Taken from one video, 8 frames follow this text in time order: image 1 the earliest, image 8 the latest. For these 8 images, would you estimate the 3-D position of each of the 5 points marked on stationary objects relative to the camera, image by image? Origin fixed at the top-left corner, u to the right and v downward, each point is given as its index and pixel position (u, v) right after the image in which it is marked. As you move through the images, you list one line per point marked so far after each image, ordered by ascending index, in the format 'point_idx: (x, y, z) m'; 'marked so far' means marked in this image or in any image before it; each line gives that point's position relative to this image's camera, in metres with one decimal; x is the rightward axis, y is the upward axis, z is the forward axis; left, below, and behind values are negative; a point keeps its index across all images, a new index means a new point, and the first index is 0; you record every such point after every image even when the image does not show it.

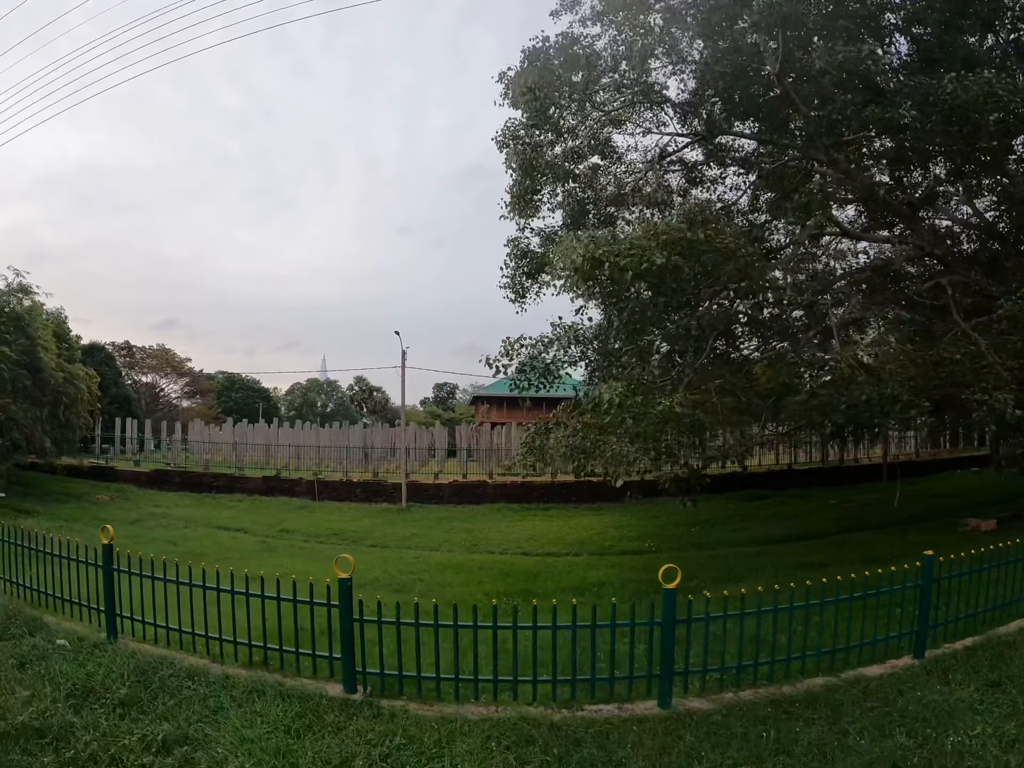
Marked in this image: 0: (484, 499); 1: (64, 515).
0: (-0.4, -1.9, +11.4) m
1: (-7.1, -2.2, +10.6) m
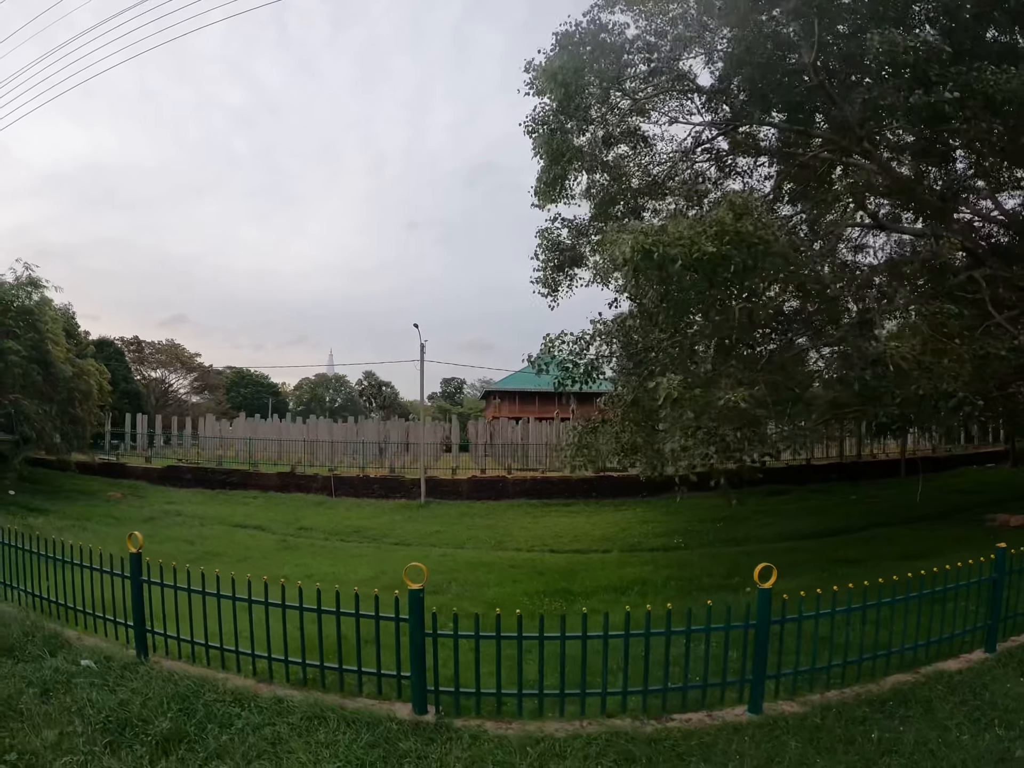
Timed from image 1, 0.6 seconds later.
0: (-0.1, -1.8, +11.2) m
1: (-6.8, -2.1, +10.4) m
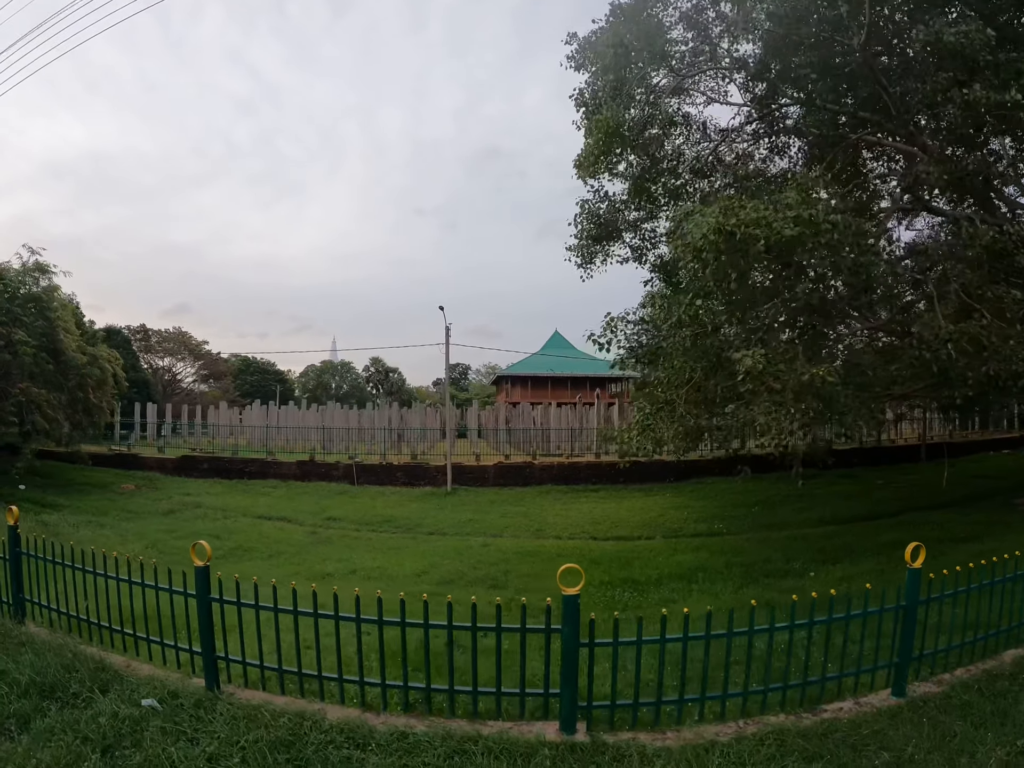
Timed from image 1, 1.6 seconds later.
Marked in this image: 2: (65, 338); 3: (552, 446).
0: (+0.3, -1.6, +11.1) m
1: (-6.3, -1.9, +10.1) m
2: (-7.7, +0.8, +11.7) m
3: (+0.8, -1.2, +12.8) m
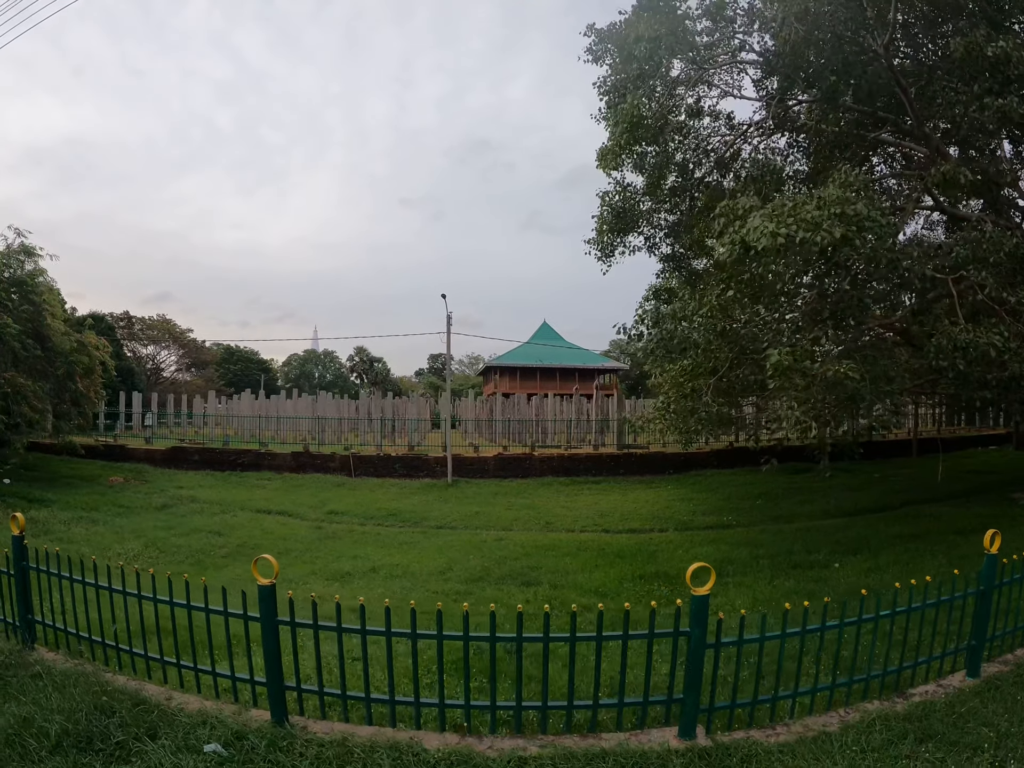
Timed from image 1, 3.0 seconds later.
0: (+0.3, -1.5, +11.0) m
1: (-6.3, -1.8, +9.8) m
2: (-7.7, +1.0, +11.2) m
3: (+0.7, -1.0, +12.8) m
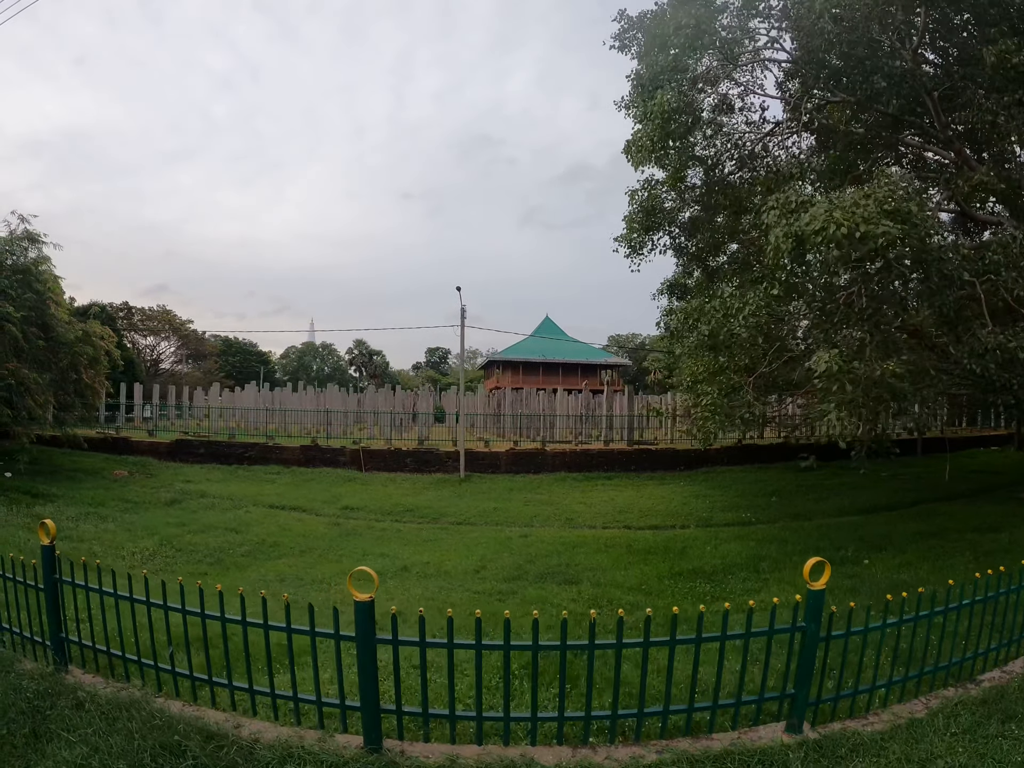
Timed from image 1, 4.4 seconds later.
0: (+0.5, -1.4, +11.0) m
1: (-6.1, -1.6, +9.6) m
2: (-7.5, +1.2, +11.0) m
3: (+0.9, -0.9, +12.8) m
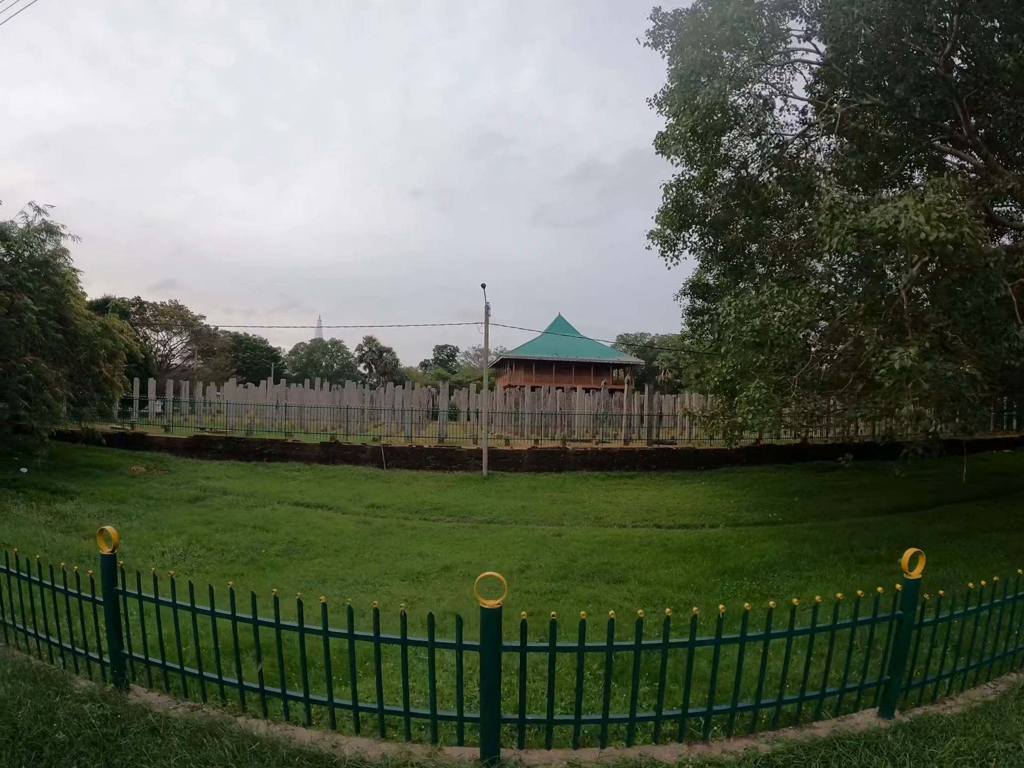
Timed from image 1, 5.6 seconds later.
0: (+0.9, -1.4, +11.0) m
1: (-5.7, -1.5, +9.5) m
2: (-7.2, +1.3, +10.9) m
3: (+1.2, -0.9, +12.8) m
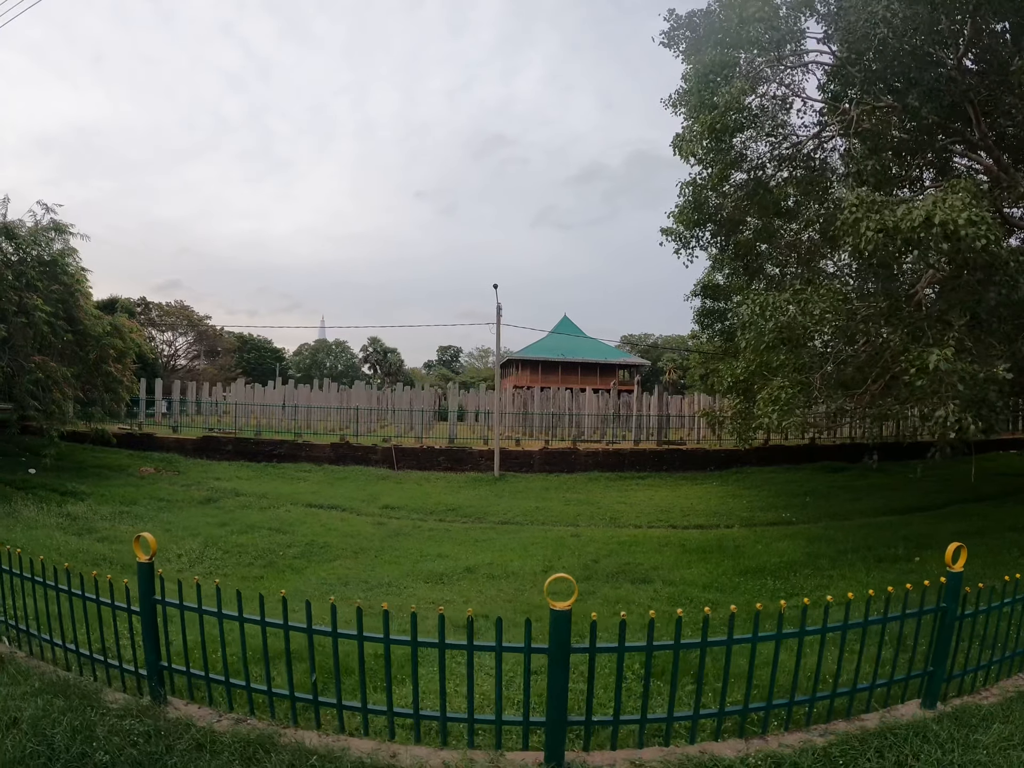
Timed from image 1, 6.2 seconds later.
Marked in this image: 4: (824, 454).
0: (+1.0, -1.4, +11.0) m
1: (-5.5, -1.6, +9.5) m
2: (-7.0, +1.3, +10.9) m
3: (+1.4, -0.9, +12.8) m
4: (+5.6, -1.3, +11.9) m
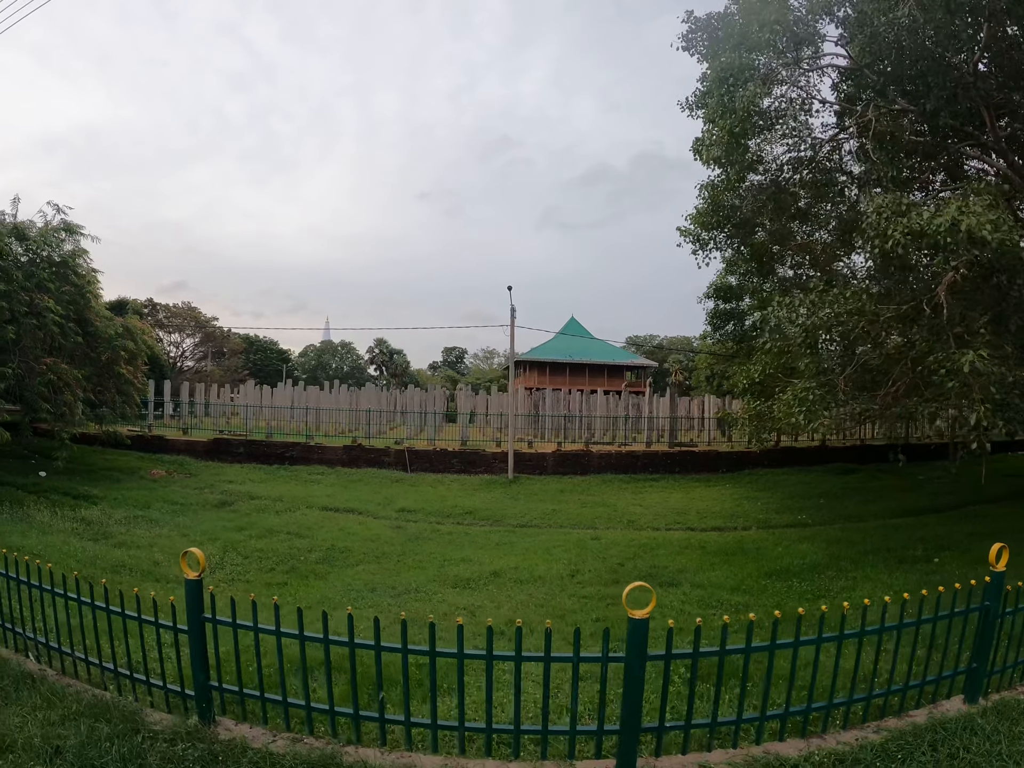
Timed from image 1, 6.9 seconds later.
0: (+1.2, -1.4, +11.0) m
1: (-5.3, -1.6, +9.5) m
2: (-6.8, +1.2, +10.9) m
3: (+1.6, -1.0, +12.8) m
4: (+5.8, -1.3, +12.0) m
